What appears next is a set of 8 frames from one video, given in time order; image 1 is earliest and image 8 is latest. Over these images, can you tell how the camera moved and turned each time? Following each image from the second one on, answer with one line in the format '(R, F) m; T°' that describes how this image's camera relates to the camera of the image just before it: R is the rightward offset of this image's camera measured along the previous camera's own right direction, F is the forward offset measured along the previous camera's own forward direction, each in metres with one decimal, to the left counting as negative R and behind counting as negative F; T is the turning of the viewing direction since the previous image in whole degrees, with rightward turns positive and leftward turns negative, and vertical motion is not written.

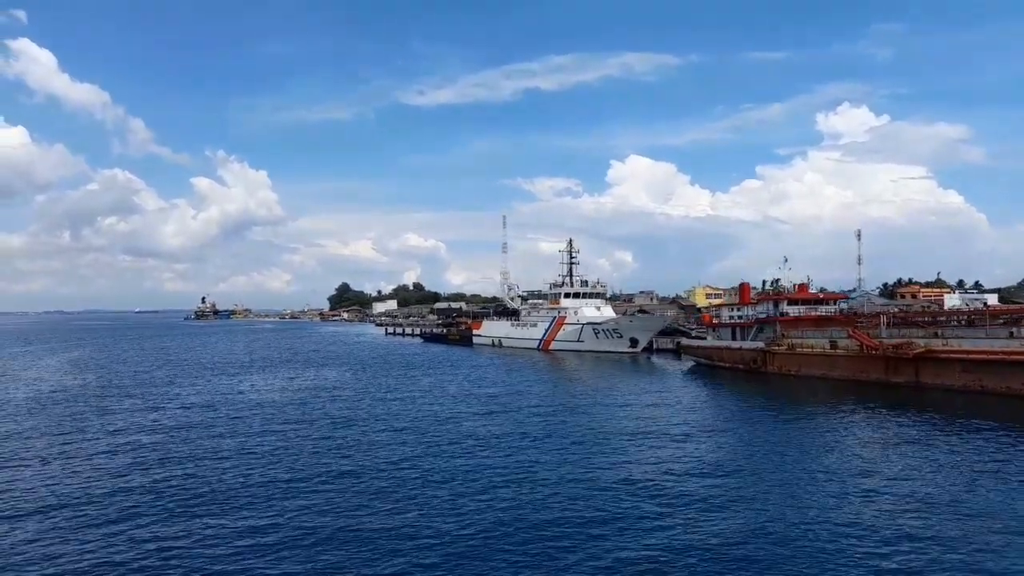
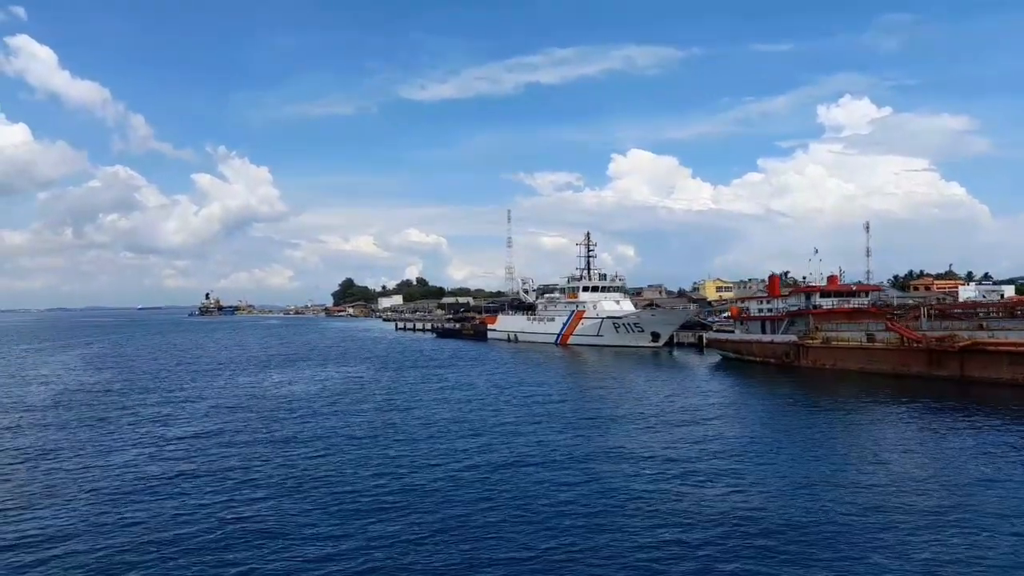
(-1.3, +1.0) m; 0°
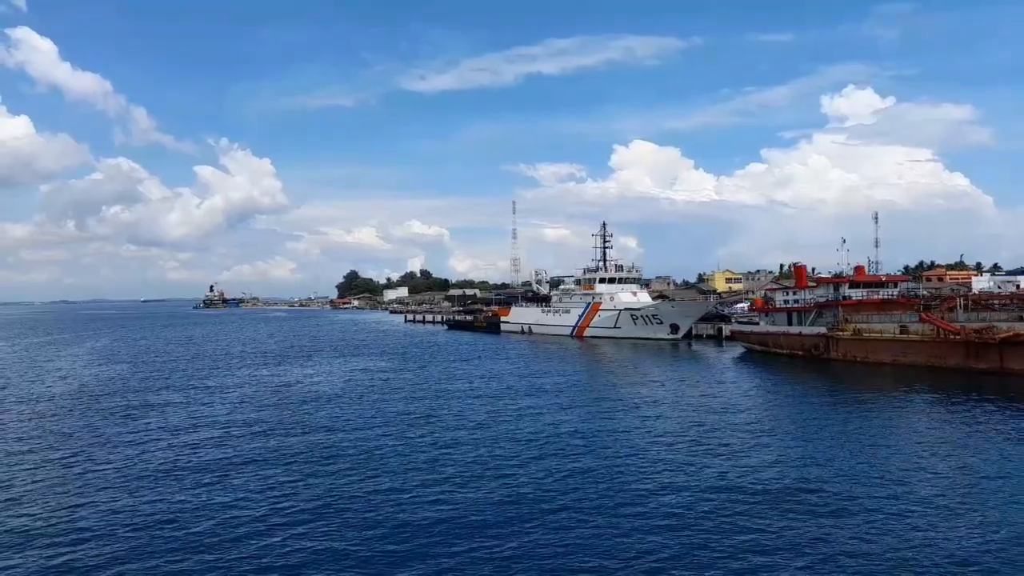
(-1.1, +0.7) m; 0°
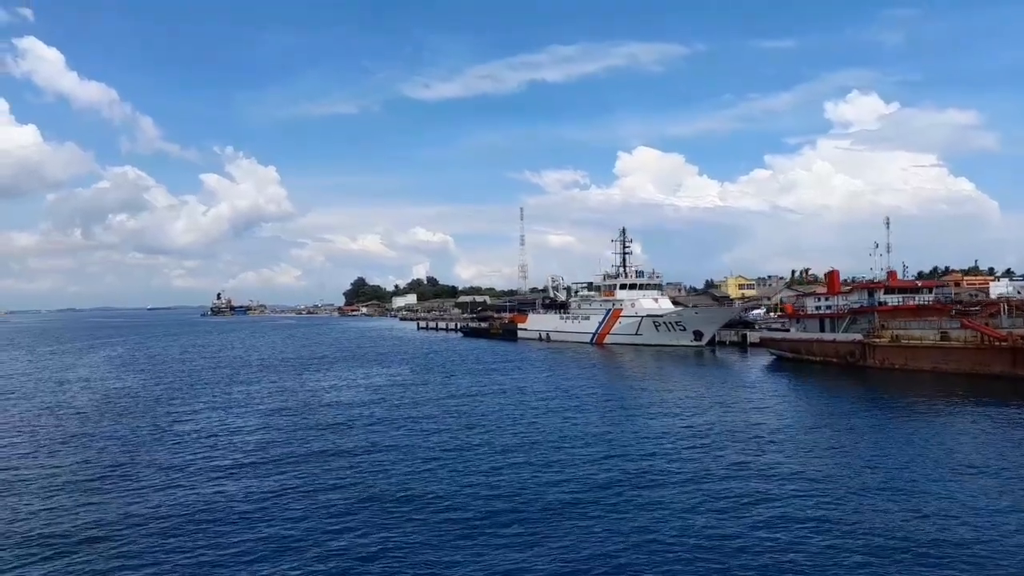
(-1.2, +0.7) m; 0°
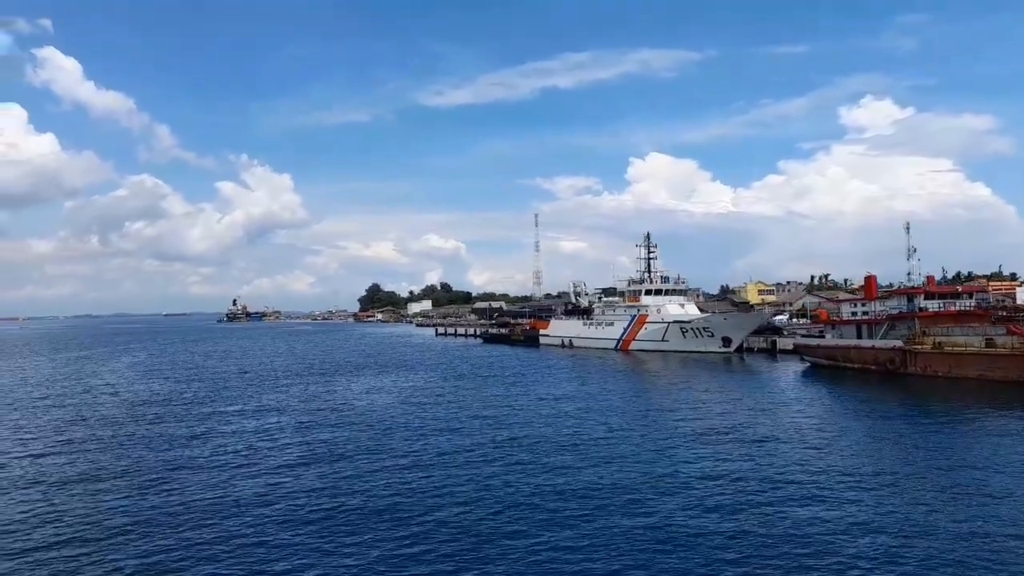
(-0.9, +0.6) m; -1°
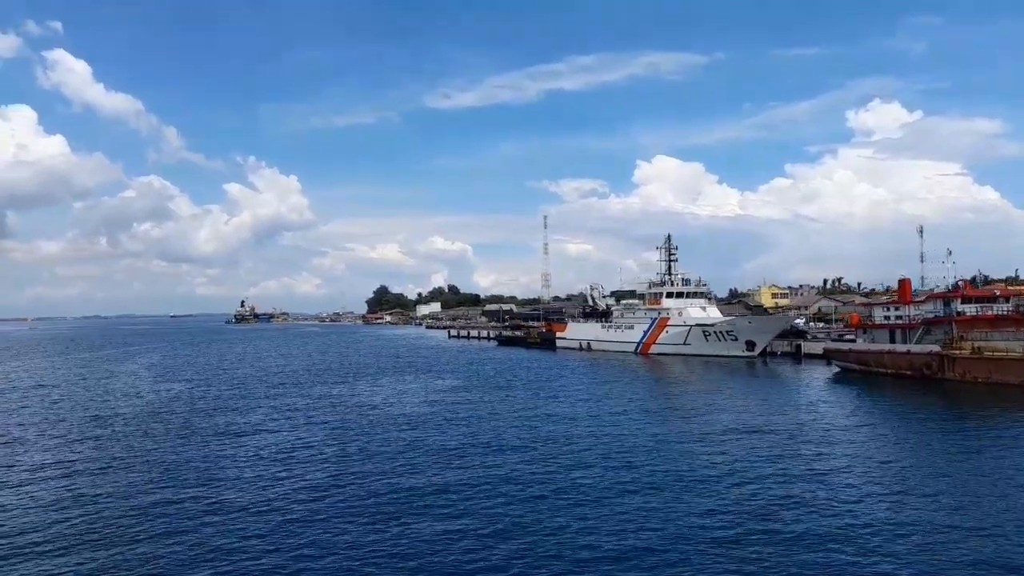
(-1.0, +0.7) m; 0°
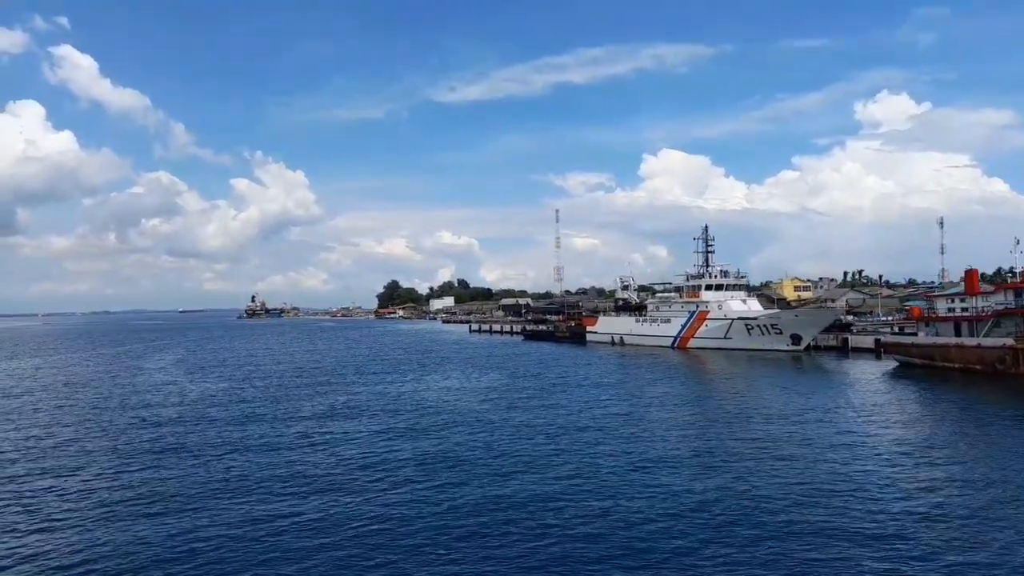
(-2.2, +1.4) m; 0°
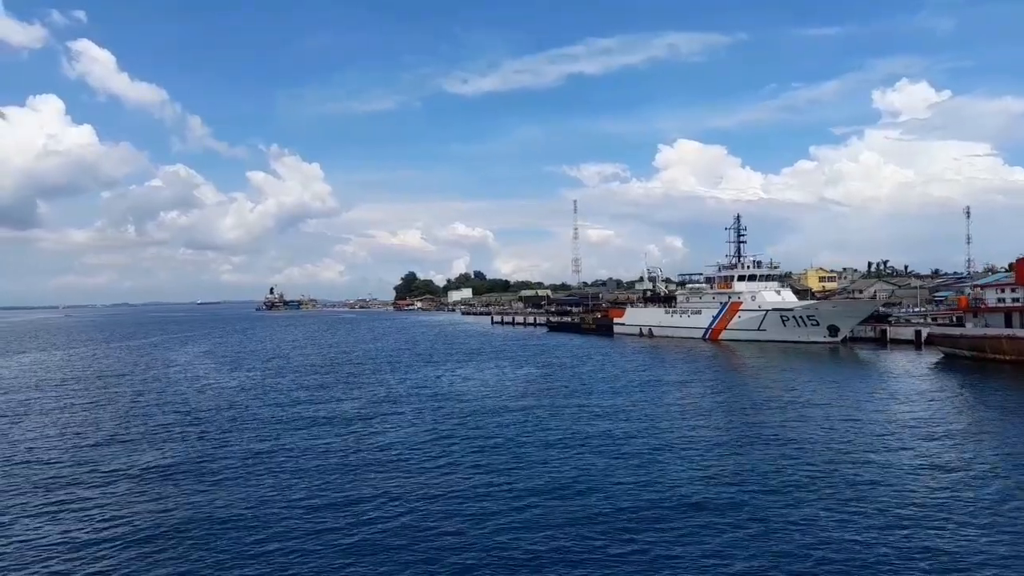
(-1.1, +0.6) m; -1°
